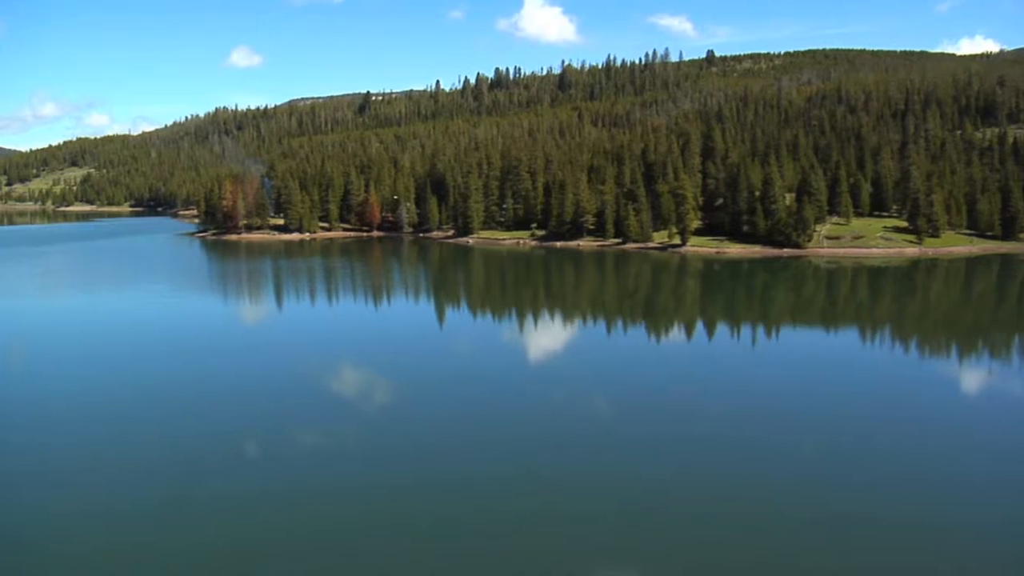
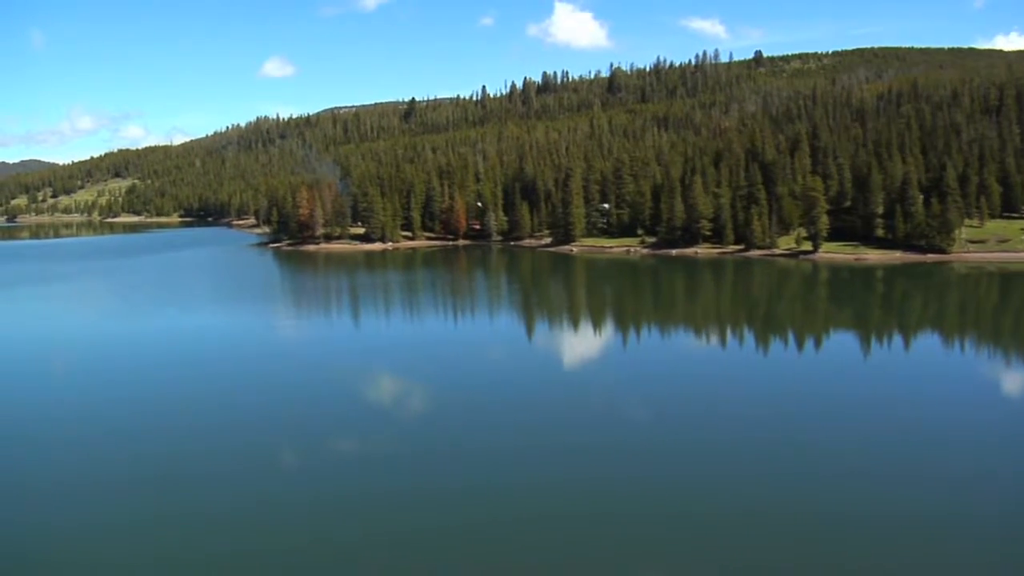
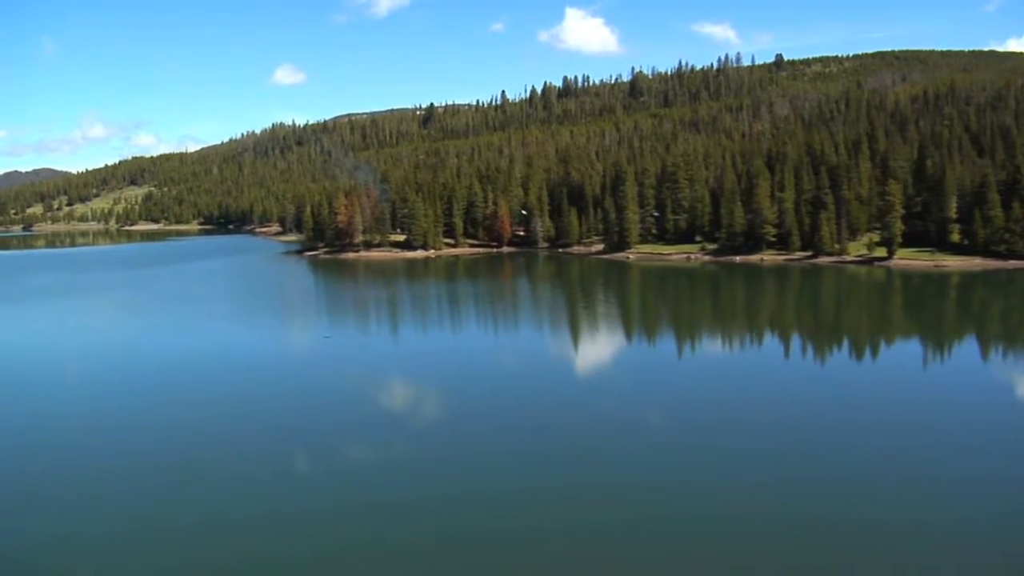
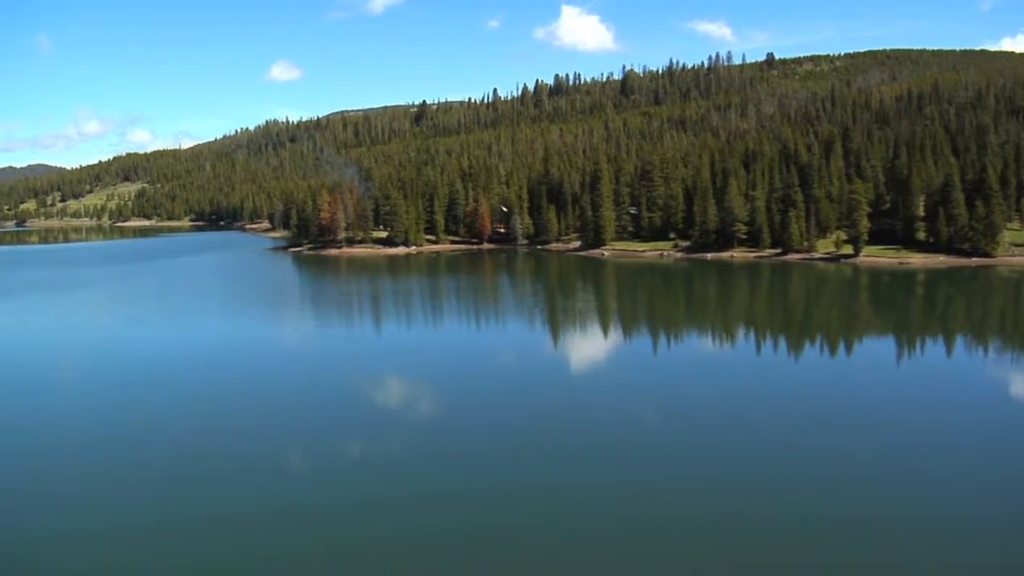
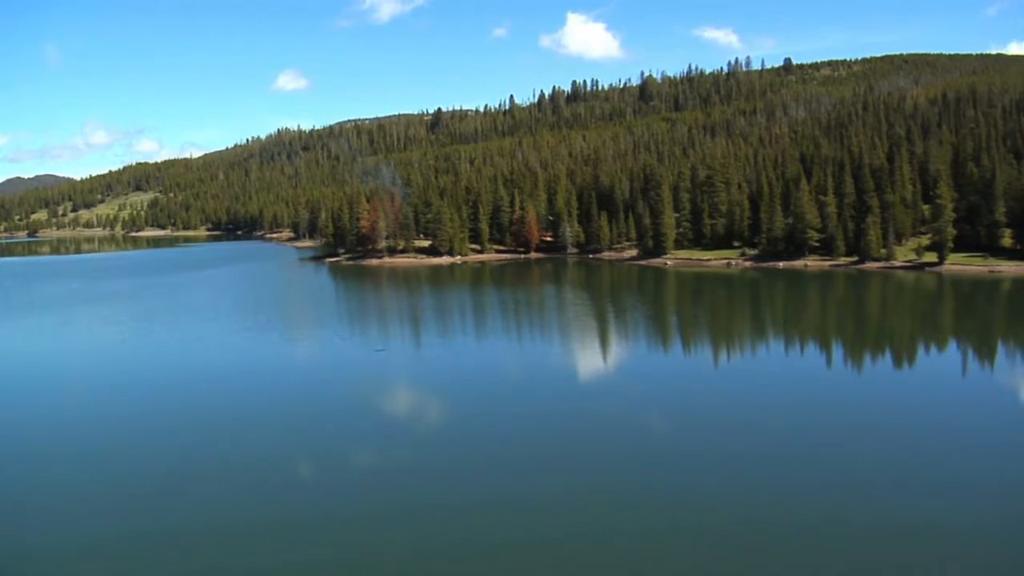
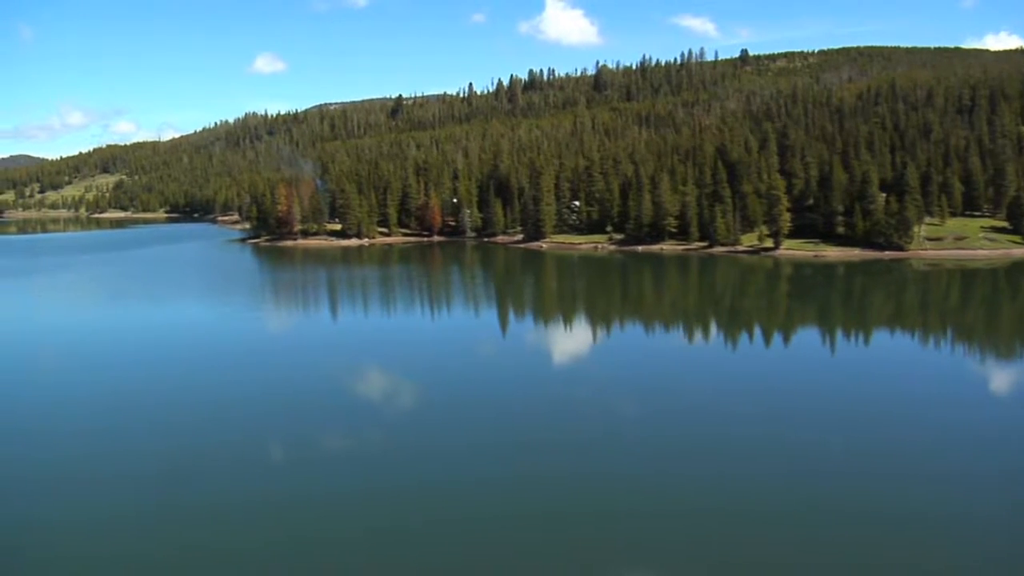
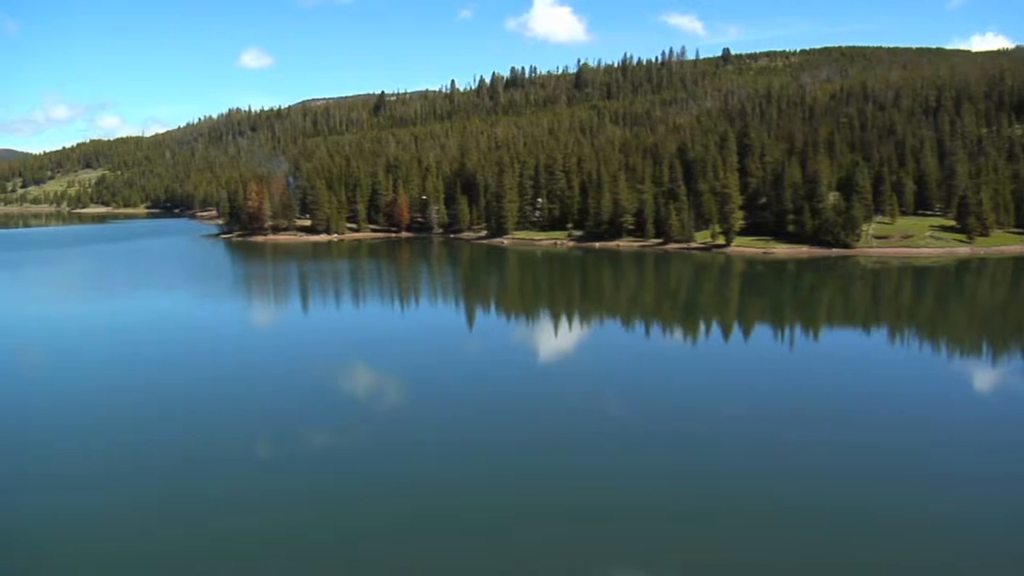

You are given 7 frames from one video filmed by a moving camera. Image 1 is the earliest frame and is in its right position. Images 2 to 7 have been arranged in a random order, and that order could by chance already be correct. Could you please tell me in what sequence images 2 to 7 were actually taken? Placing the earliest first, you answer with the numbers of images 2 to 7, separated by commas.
7, 6, 2, 4, 3, 5
